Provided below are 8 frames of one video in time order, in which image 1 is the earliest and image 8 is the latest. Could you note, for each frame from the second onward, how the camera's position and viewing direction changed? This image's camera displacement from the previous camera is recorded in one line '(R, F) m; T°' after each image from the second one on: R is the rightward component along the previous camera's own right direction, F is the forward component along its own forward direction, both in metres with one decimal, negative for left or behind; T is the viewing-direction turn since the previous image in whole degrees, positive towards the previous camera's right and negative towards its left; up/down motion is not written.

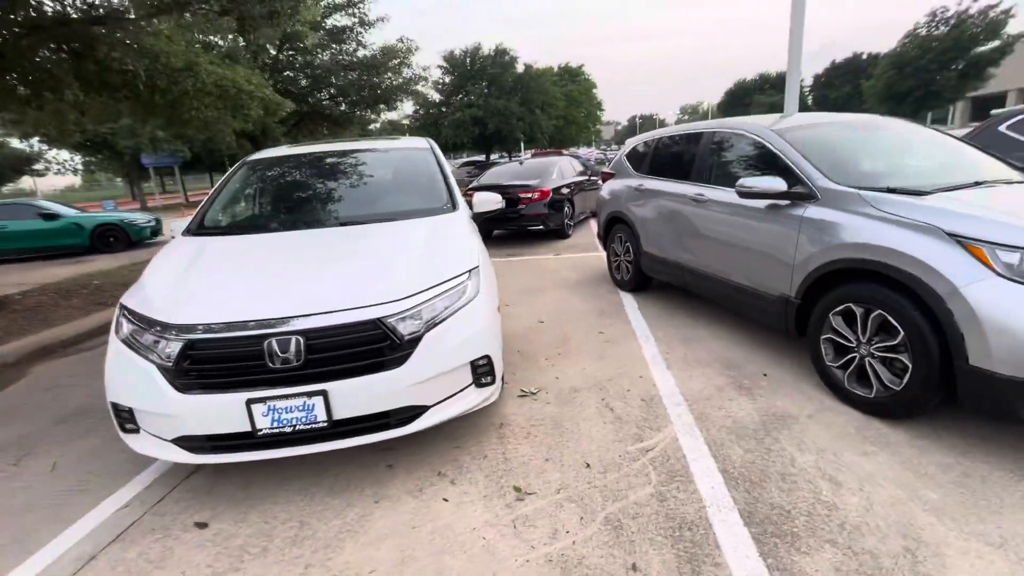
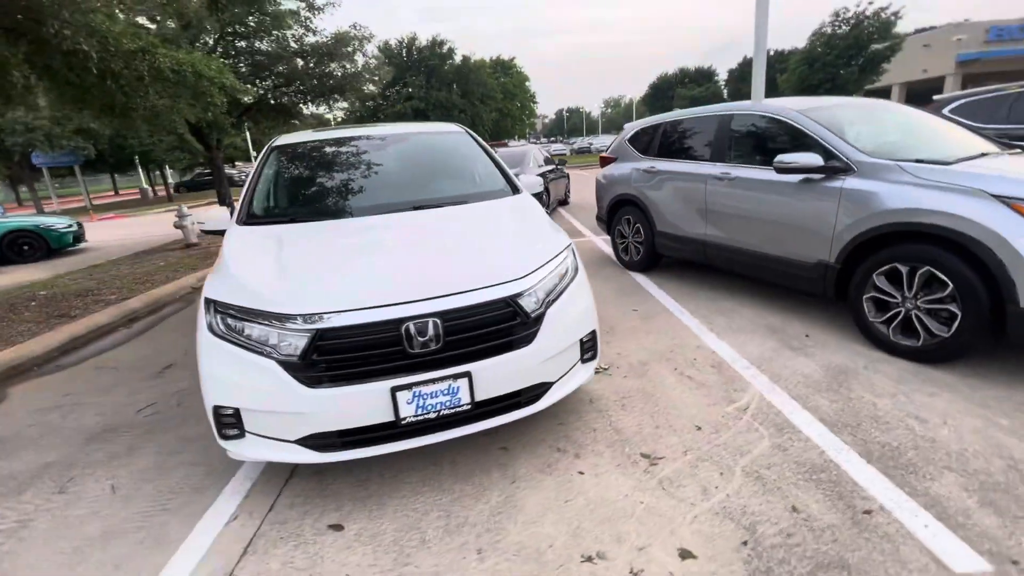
(-1.0, +0.1) m; +8°
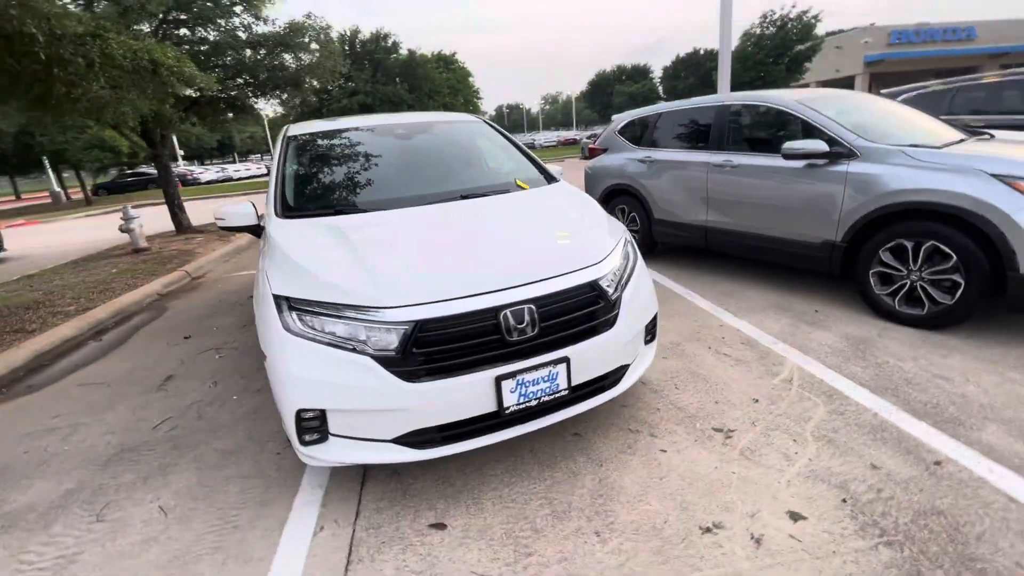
(-0.7, +0.1) m; +7°
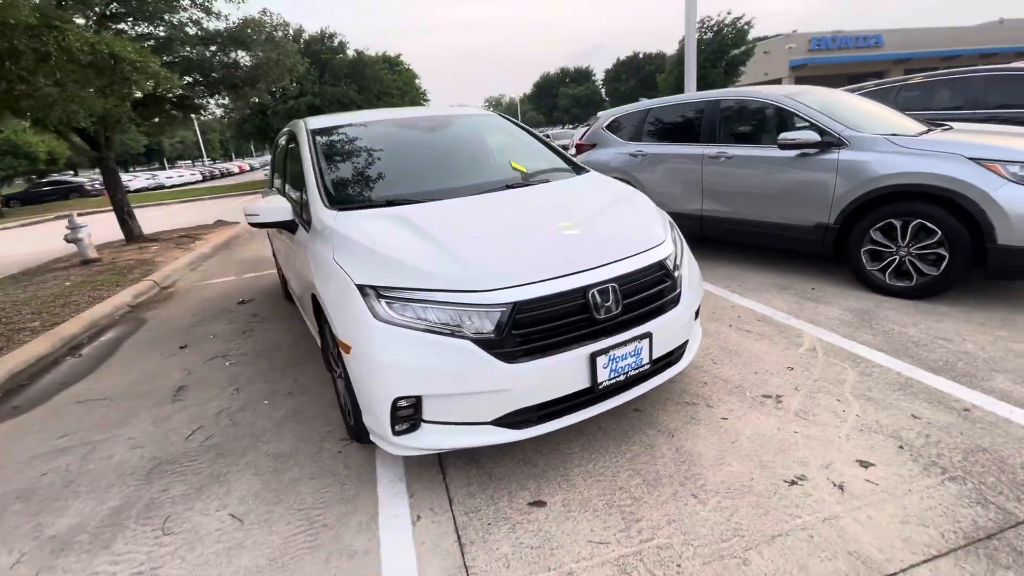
(-0.6, 0.0) m; +6°
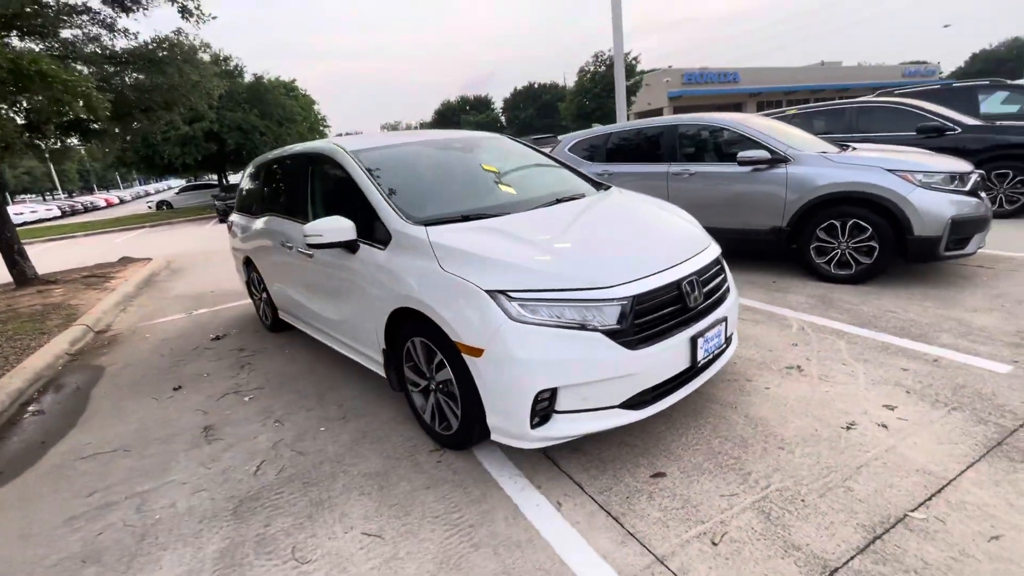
(-1.0, -0.1) m; +11°
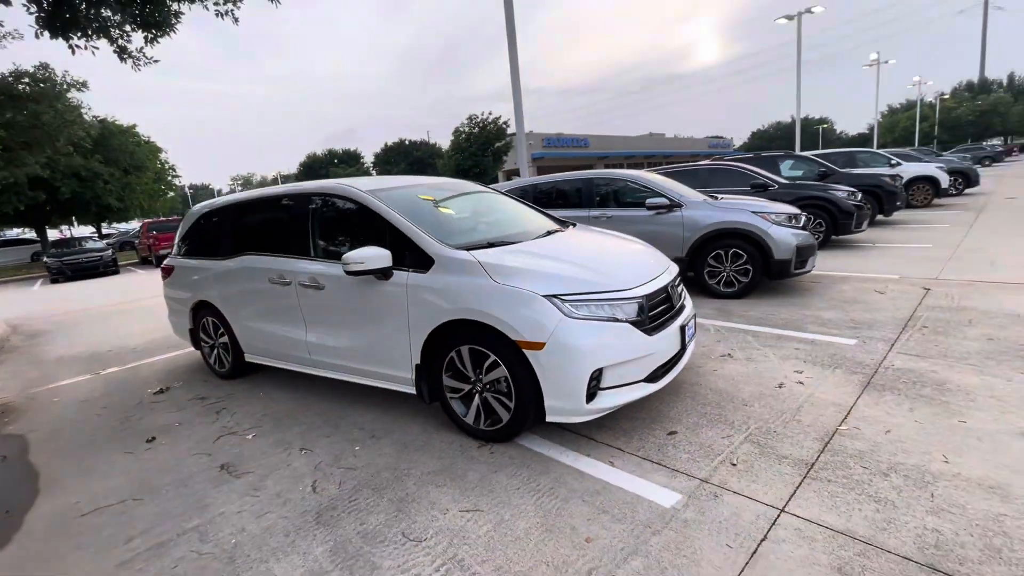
(-1.1, -0.4) m; +16°
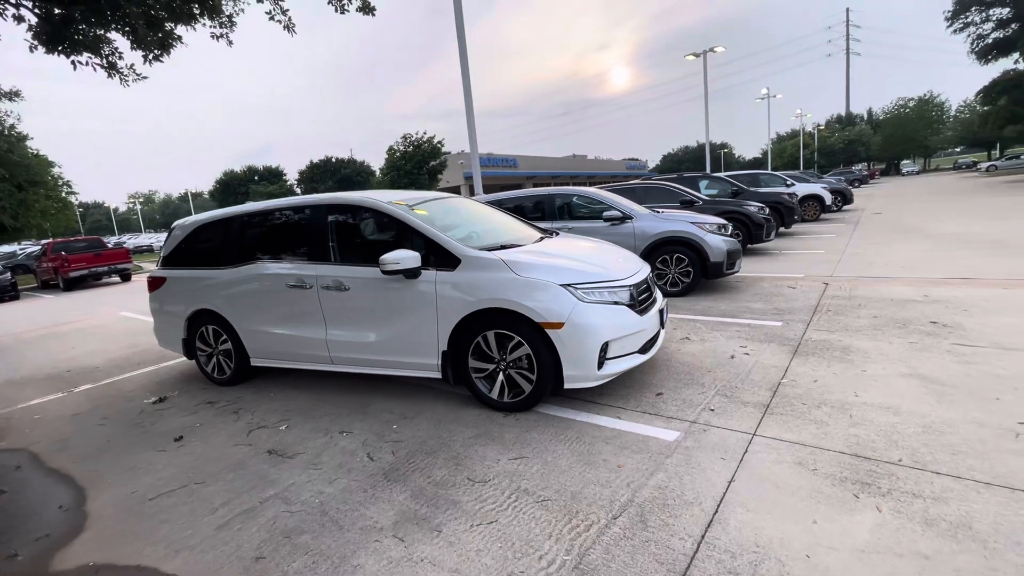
(-0.7, -0.6) m; +9°
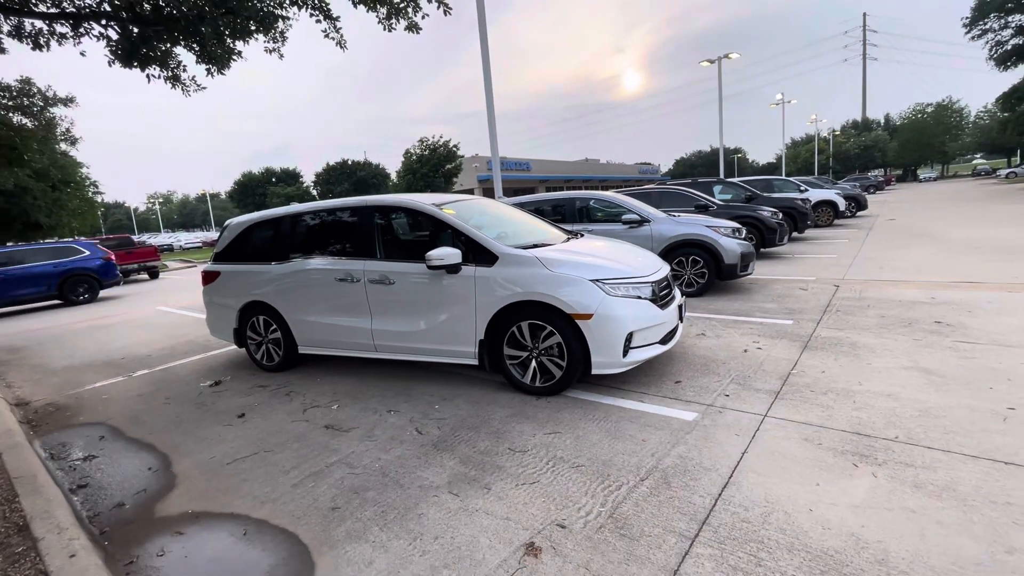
(-0.2, -0.4) m; -1°
